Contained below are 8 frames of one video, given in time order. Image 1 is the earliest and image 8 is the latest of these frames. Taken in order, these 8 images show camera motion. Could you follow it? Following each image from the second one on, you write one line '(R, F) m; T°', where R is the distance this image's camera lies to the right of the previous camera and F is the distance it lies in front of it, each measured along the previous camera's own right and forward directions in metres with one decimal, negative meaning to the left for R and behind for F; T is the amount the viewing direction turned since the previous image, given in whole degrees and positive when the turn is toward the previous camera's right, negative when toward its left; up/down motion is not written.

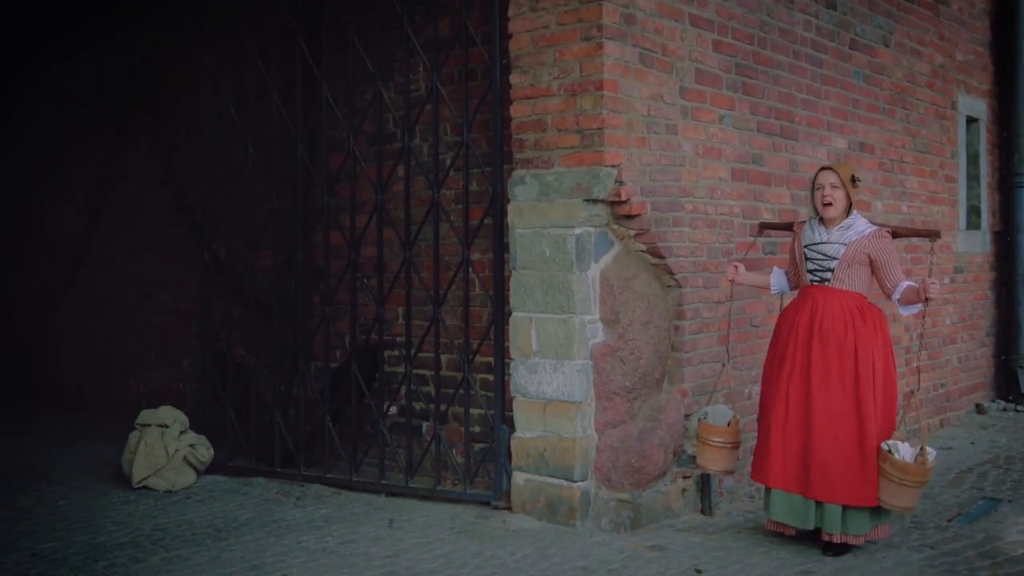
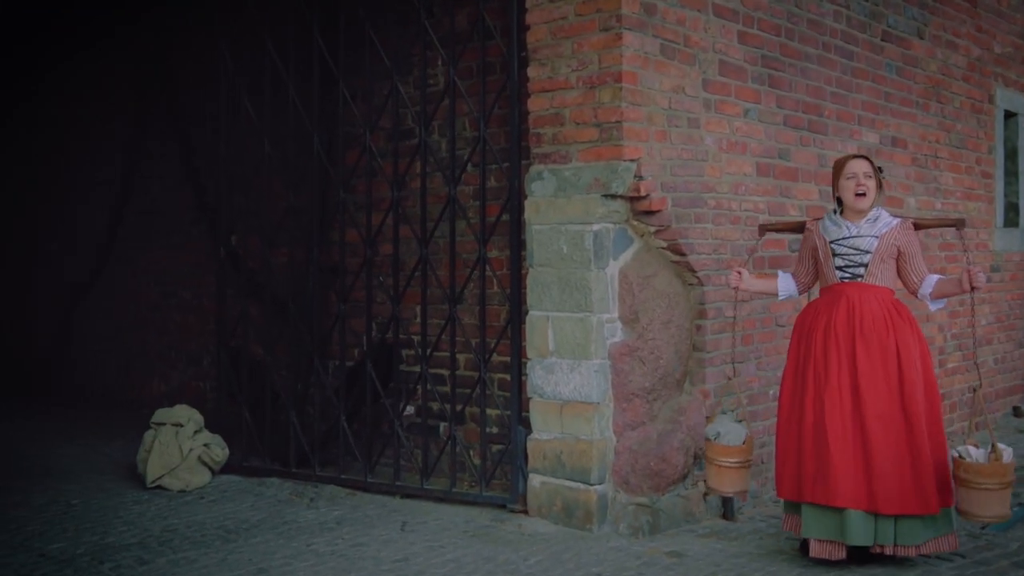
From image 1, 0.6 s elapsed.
(+0.1, +0.1) m; -2°
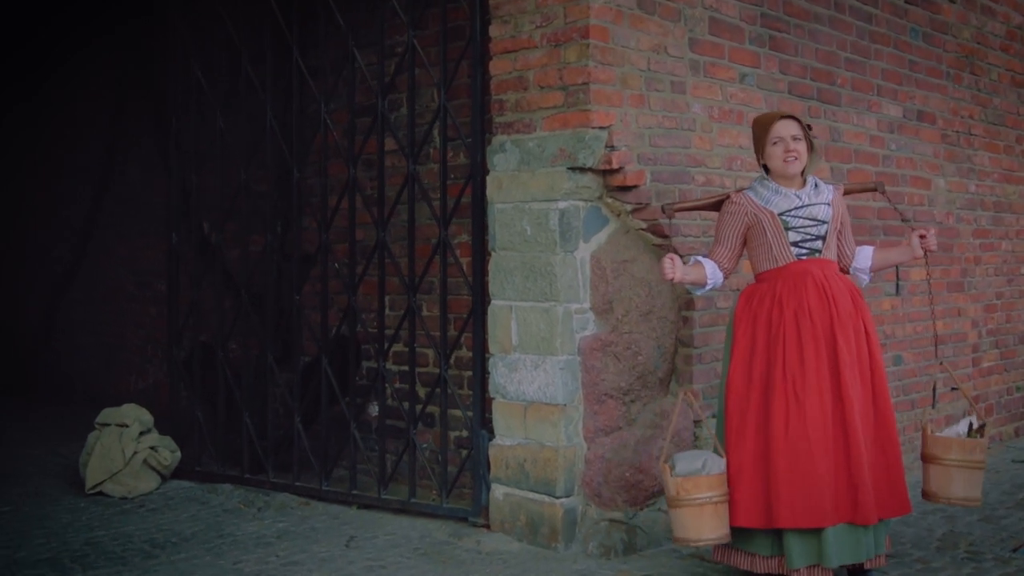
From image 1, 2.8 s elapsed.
(+0.4, +0.6) m; -3°
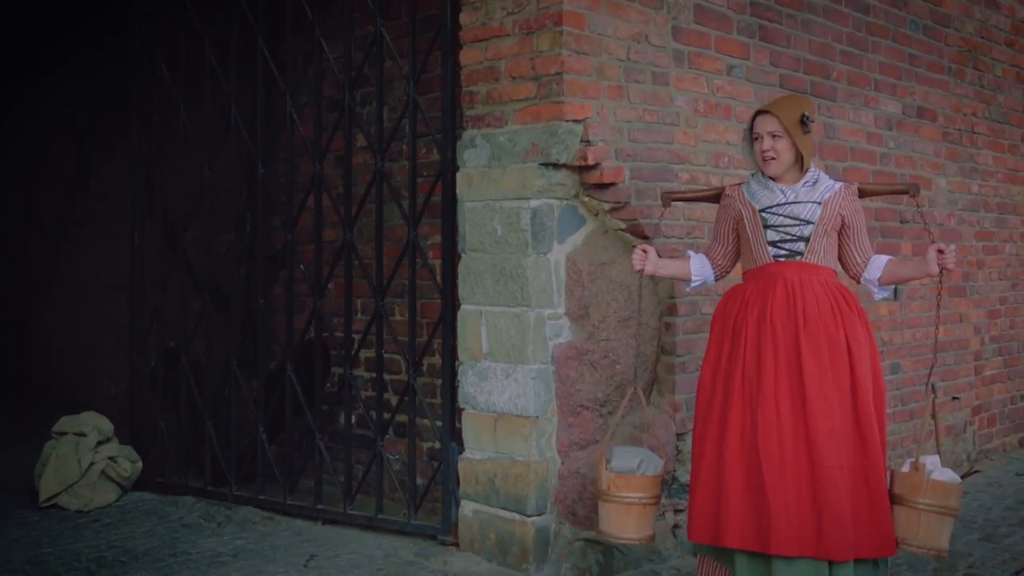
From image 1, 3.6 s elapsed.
(+0.1, +0.3) m; 0°
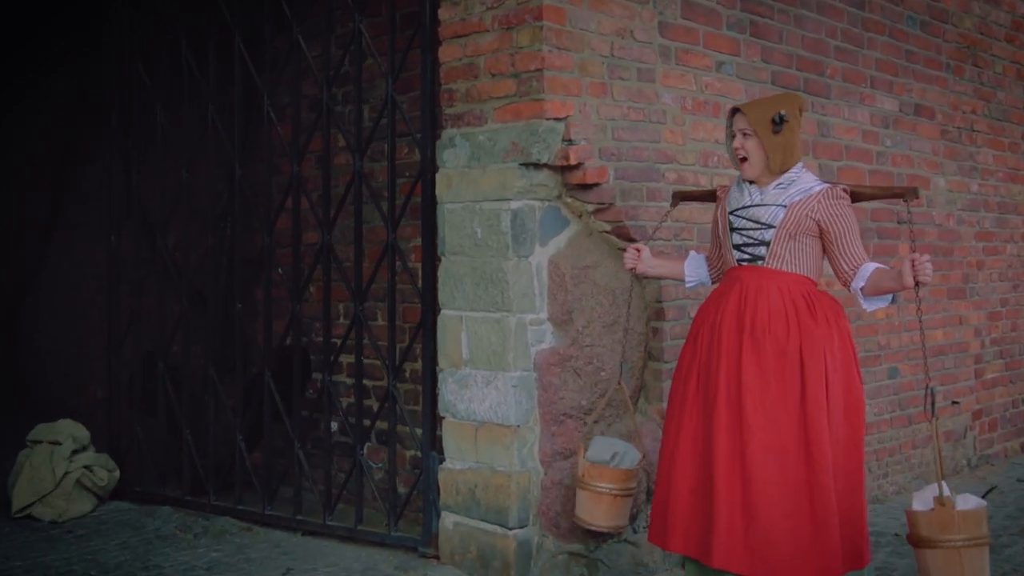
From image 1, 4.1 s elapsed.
(+0.1, +0.1) m; 0°
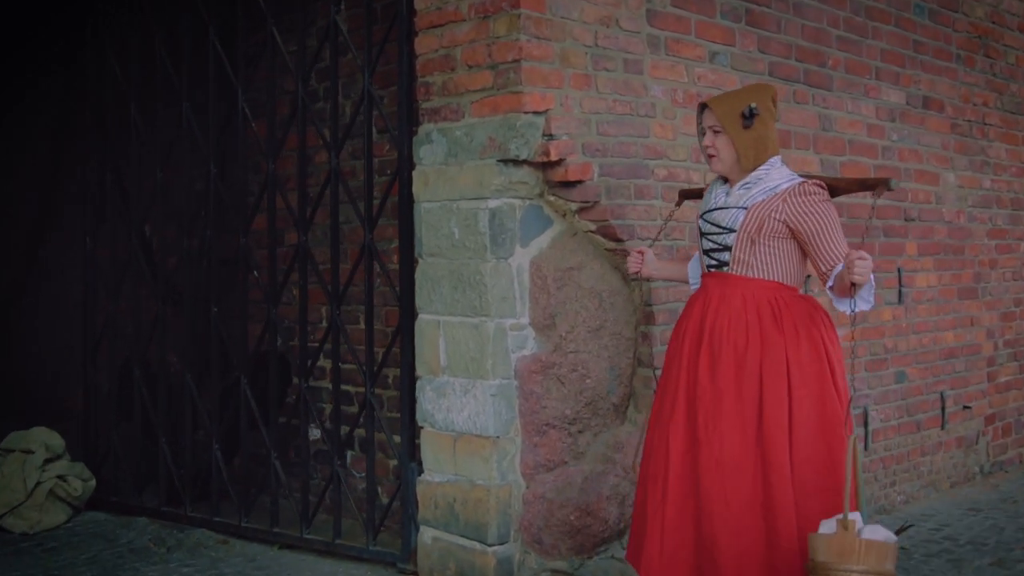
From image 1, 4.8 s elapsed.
(+0.1, +0.2) m; -1°
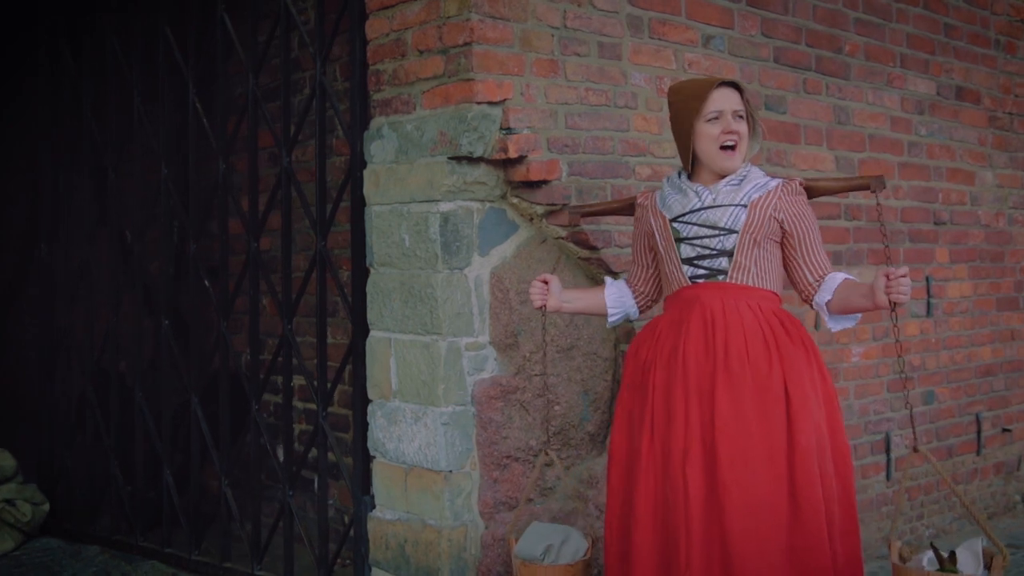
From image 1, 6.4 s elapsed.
(+0.3, +0.4) m; -3°
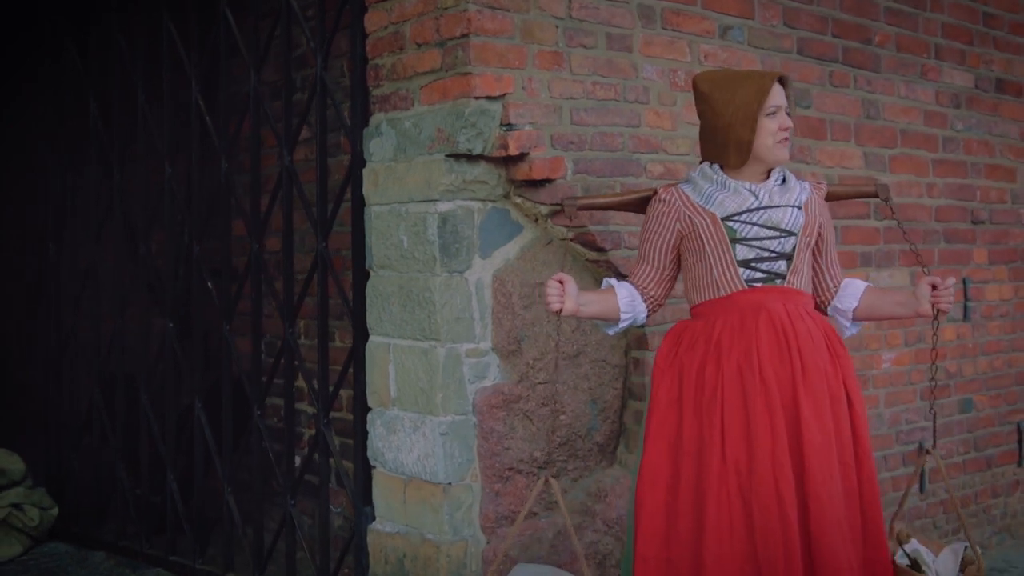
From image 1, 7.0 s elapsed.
(+0.1, +0.2) m; -2°
